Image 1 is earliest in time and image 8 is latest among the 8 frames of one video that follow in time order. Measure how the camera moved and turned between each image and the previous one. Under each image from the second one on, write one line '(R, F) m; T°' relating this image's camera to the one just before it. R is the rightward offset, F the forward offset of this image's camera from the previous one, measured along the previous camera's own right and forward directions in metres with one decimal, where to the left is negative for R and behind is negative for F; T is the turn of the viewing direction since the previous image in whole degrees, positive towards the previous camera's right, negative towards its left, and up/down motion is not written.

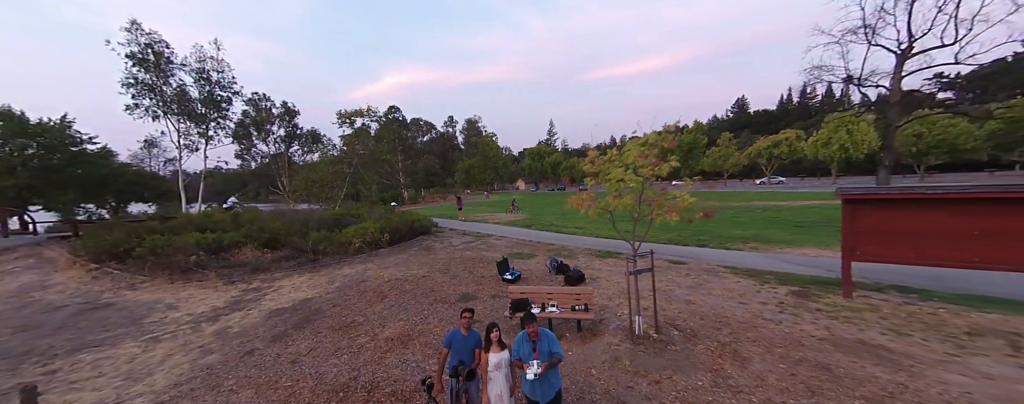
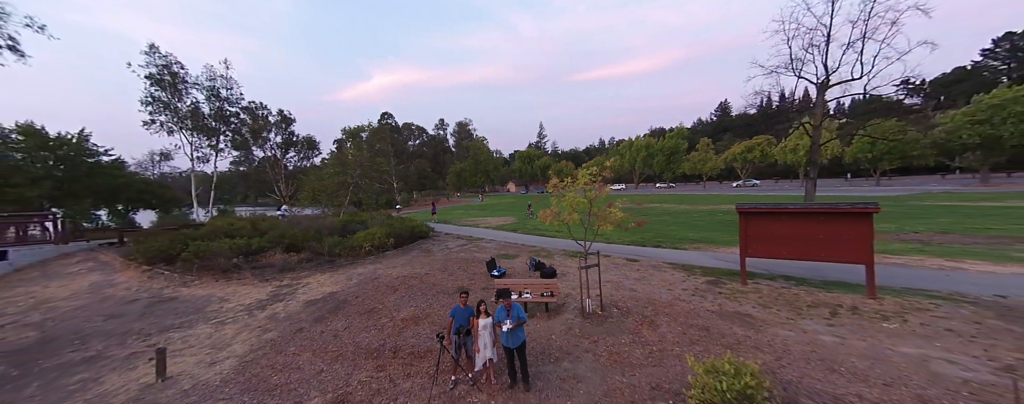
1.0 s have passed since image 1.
(+0.2, -1.8) m; +1°
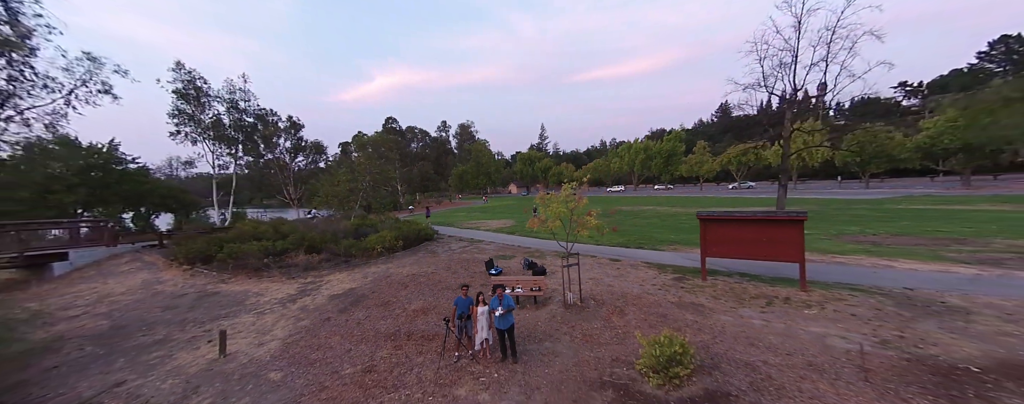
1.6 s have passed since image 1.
(+0.2, -1.3) m; 0°
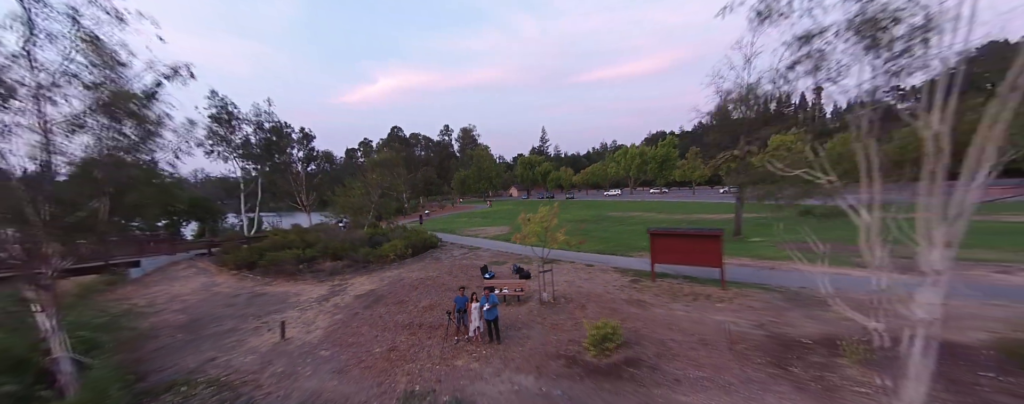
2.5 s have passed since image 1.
(+0.5, -2.2) m; 0°
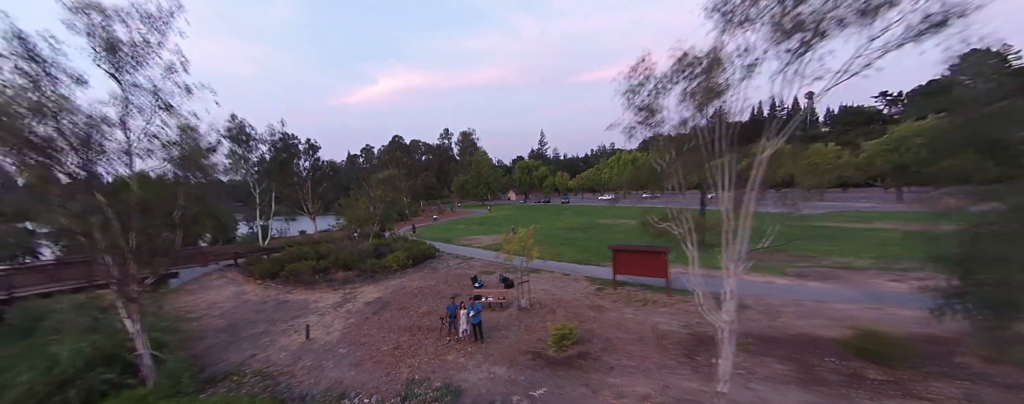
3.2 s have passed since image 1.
(+0.6, -2.0) m; 0°
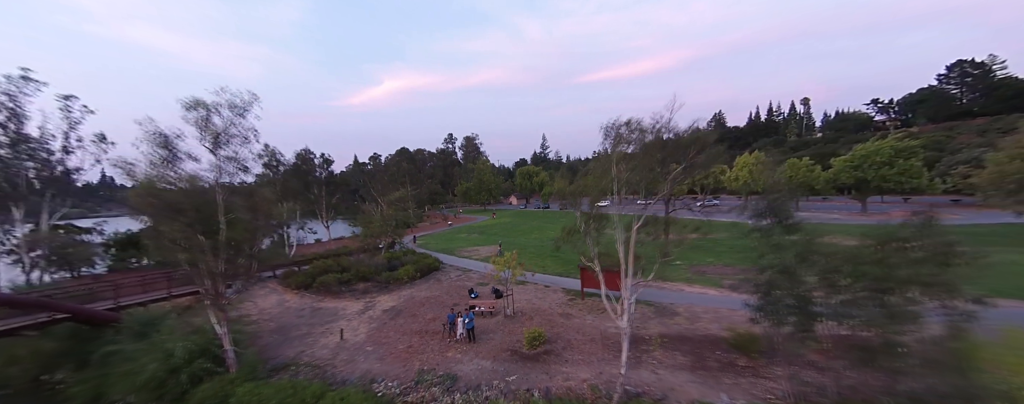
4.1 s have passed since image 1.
(+0.8, -3.2) m; -1°
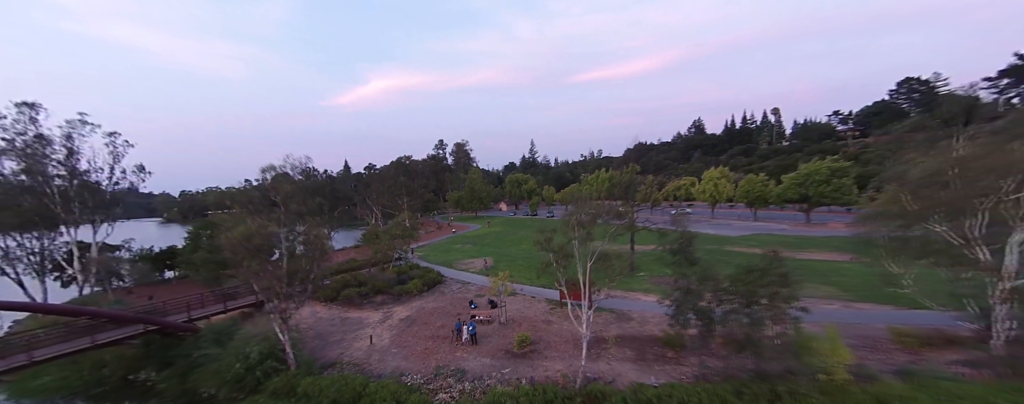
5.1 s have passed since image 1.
(-0.2, -4.0) m; +2°
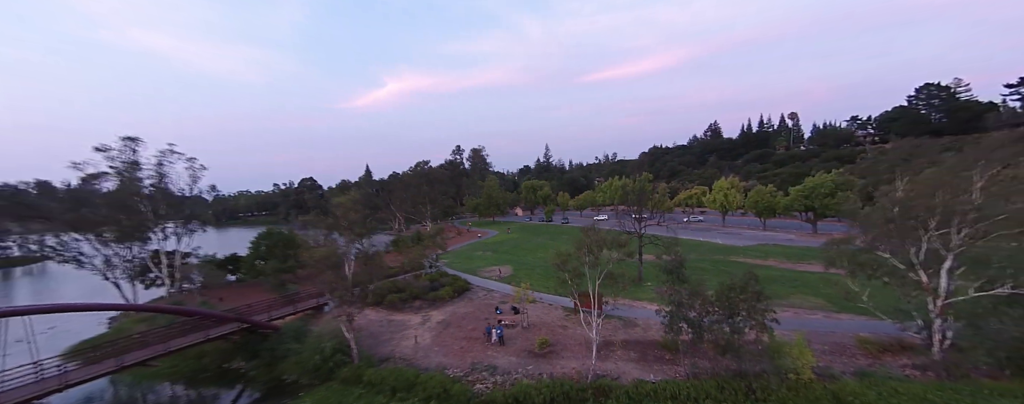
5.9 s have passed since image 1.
(-0.5, -3.3) m; -2°
